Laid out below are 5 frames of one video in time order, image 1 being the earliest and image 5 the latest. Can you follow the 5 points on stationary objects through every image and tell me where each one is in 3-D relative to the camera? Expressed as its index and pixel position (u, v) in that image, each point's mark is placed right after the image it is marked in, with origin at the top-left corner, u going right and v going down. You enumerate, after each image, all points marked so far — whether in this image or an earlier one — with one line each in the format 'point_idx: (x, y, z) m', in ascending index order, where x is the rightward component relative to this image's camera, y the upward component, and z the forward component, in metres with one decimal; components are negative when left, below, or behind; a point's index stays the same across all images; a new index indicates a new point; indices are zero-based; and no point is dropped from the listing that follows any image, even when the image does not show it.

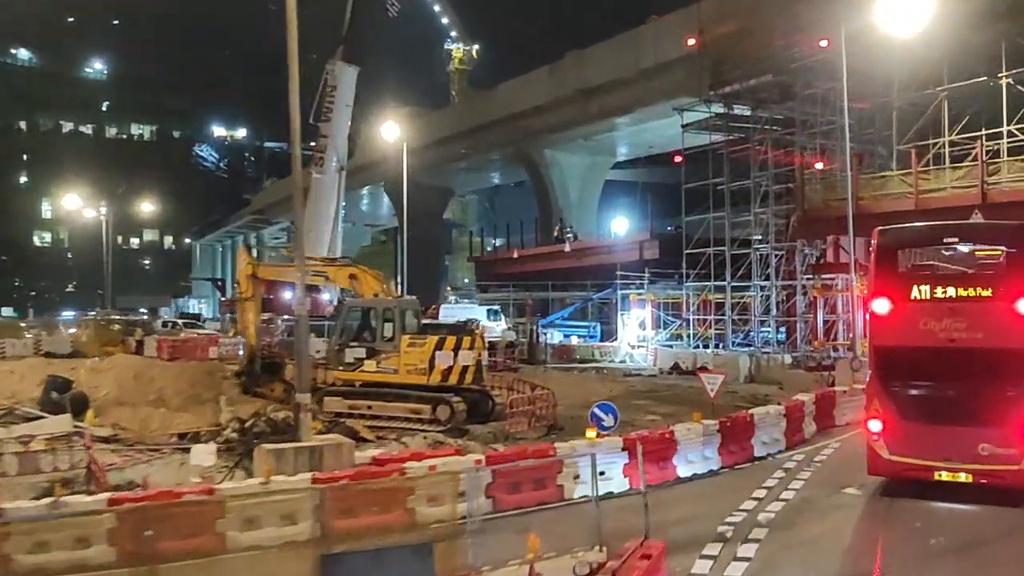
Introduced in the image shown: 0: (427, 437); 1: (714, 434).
0: (-1.5, -2.6, +16.4) m
1: (+3.2, -2.3, +14.9) m
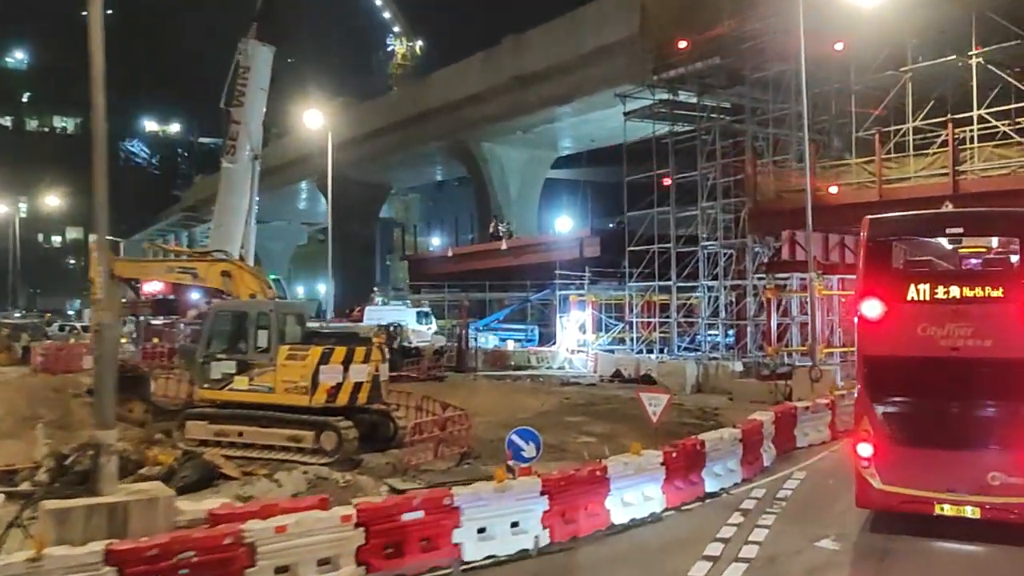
0: (-2.9, -2.6, +13.3) m
1: (+1.9, -2.3, +12.1) m
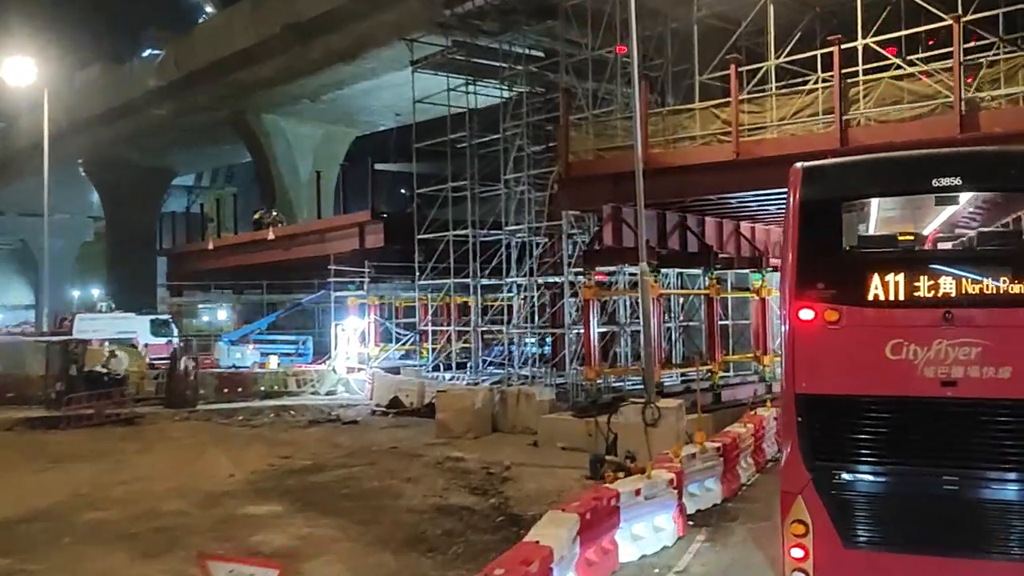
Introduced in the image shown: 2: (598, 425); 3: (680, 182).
0: (-6.2, -2.6, +4.9) m
1: (-1.3, -2.3, +4.4) m
2: (+1.5, -2.4, +16.0) m
3: (+3.0, +1.9, +16.7) m
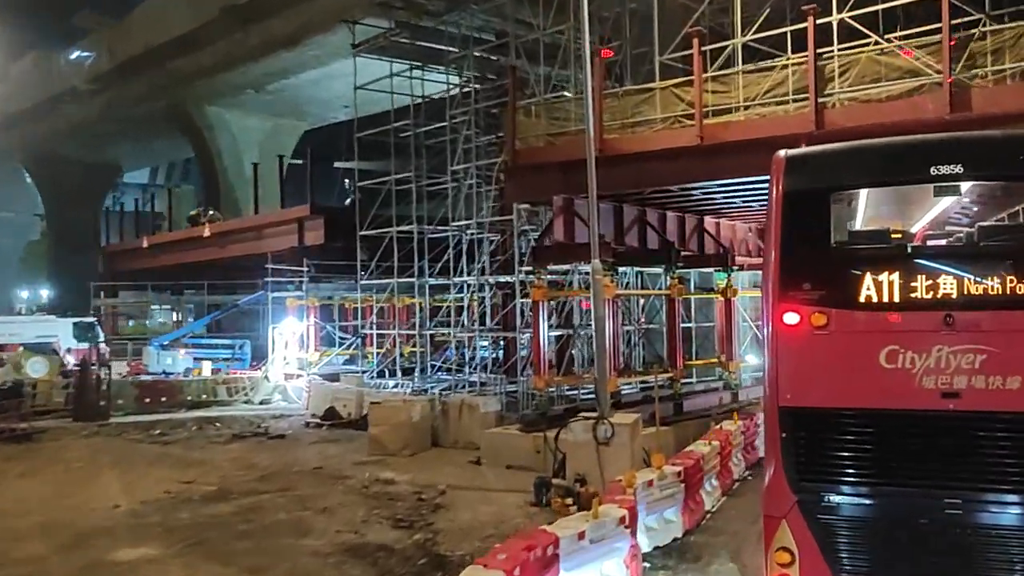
0: (-6.8, -2.6, +2.9) m
1: (-1.8, -2.3, +2.6) m
2: (+0.5, -2.4, +14.3) m
3: (+2.1, +1.9, +15.1) m
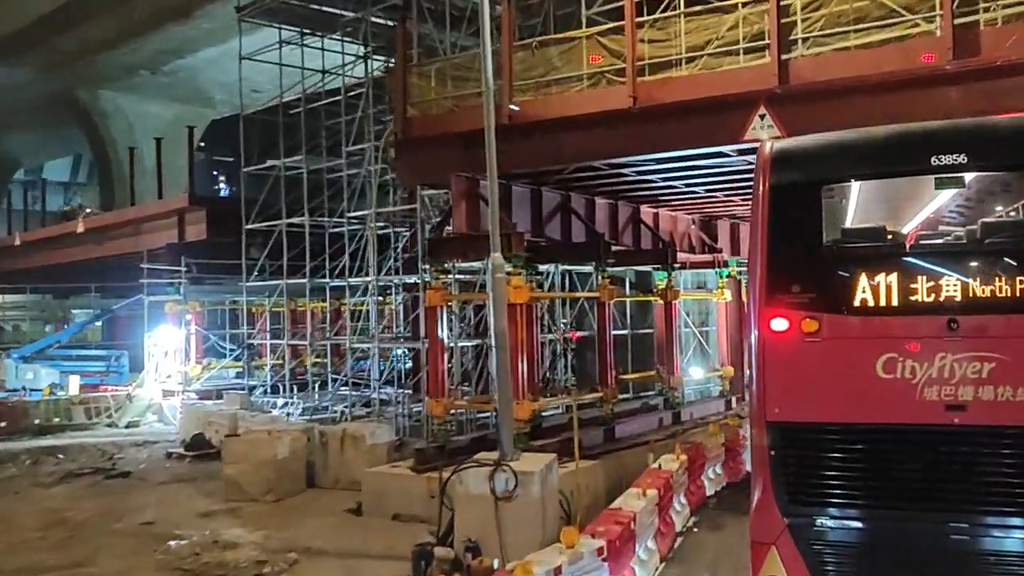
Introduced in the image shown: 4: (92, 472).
0: (-7.5, -2.7, -0.6) m
1: (-2.5, -2.3, -0.6) m
2: (-0.9, -2.4, +11.2) m
3: (+0.6, +1.9, +12.1) m
4: (-7.0, -3.0, +15.6) m
